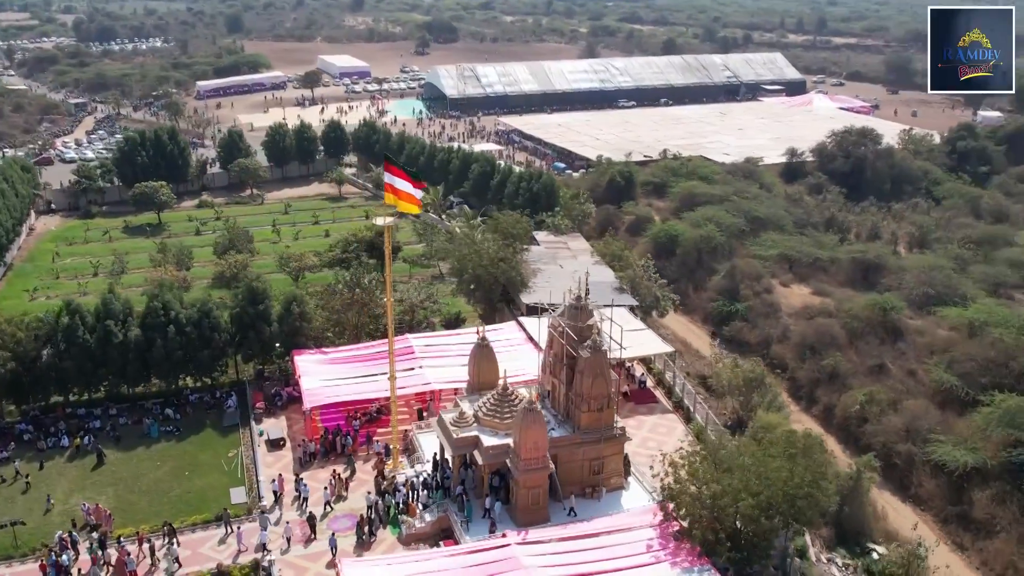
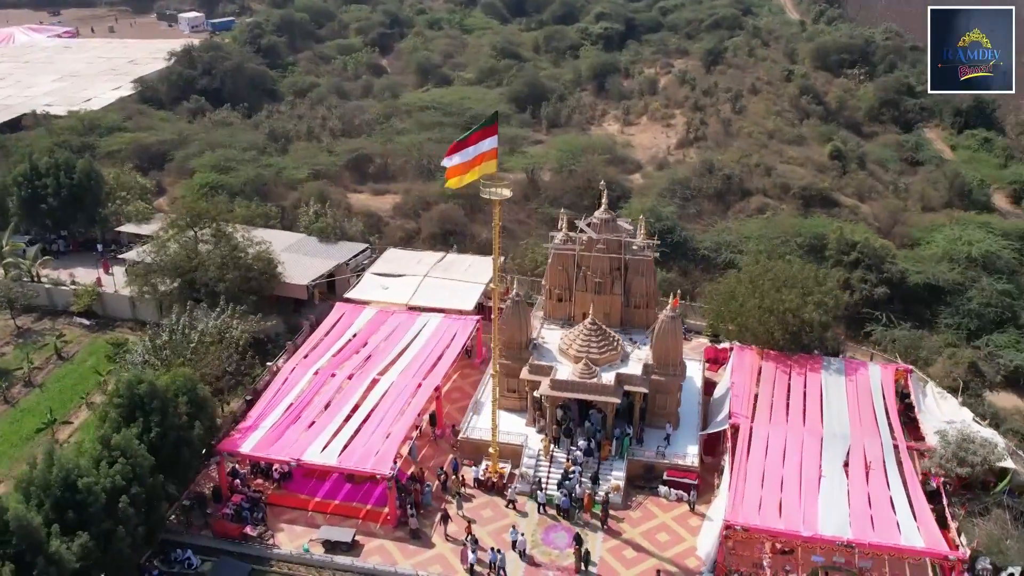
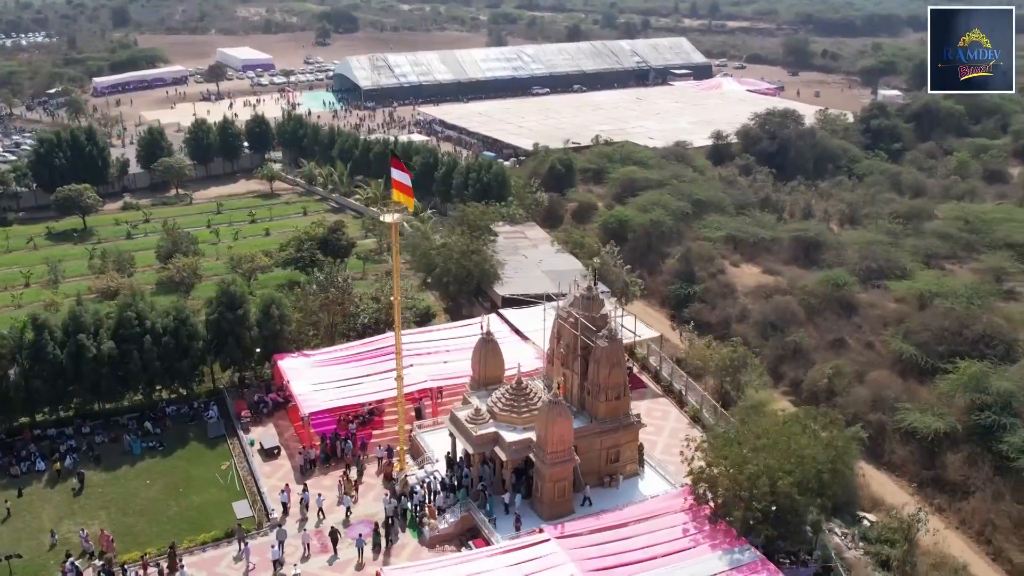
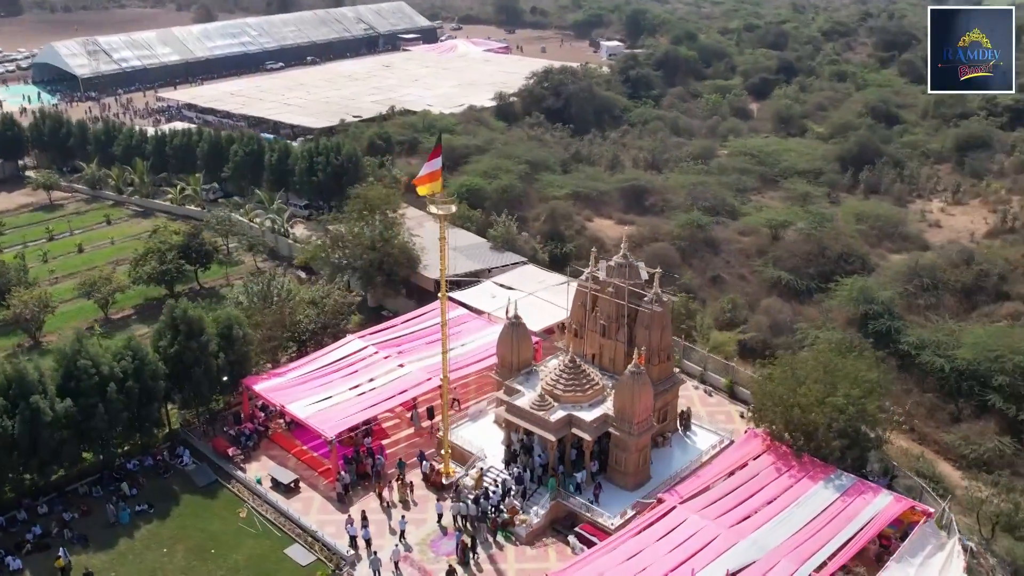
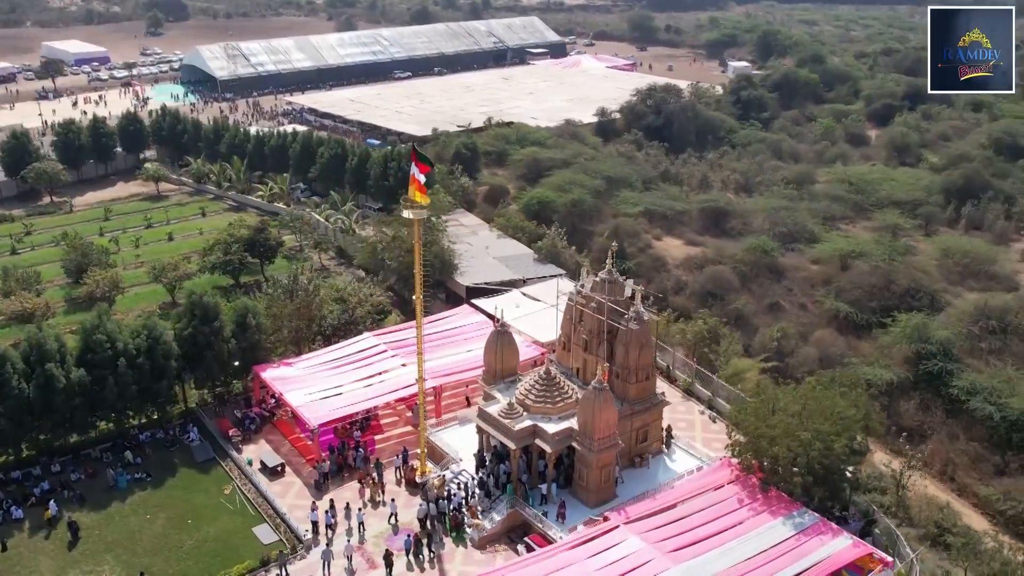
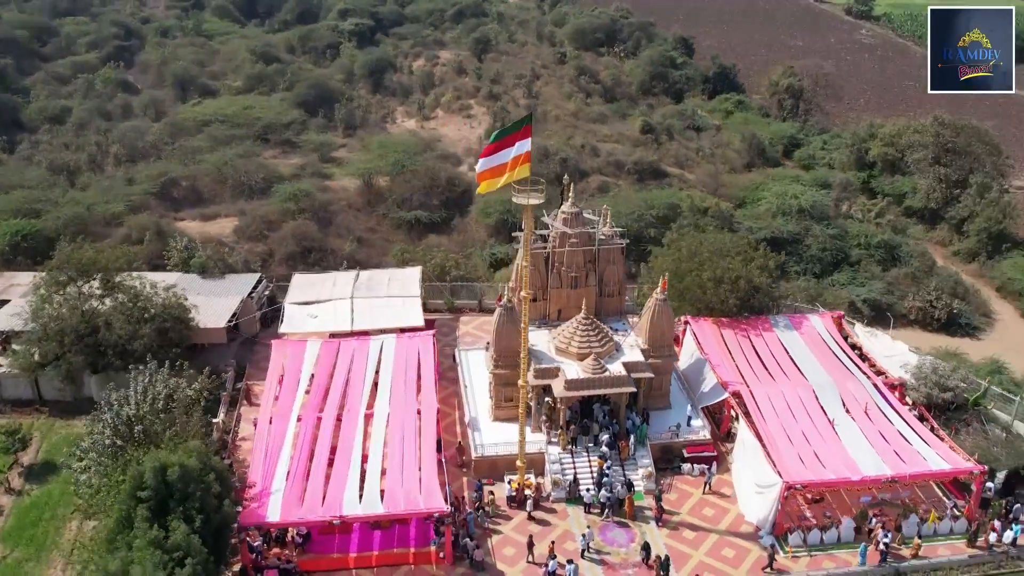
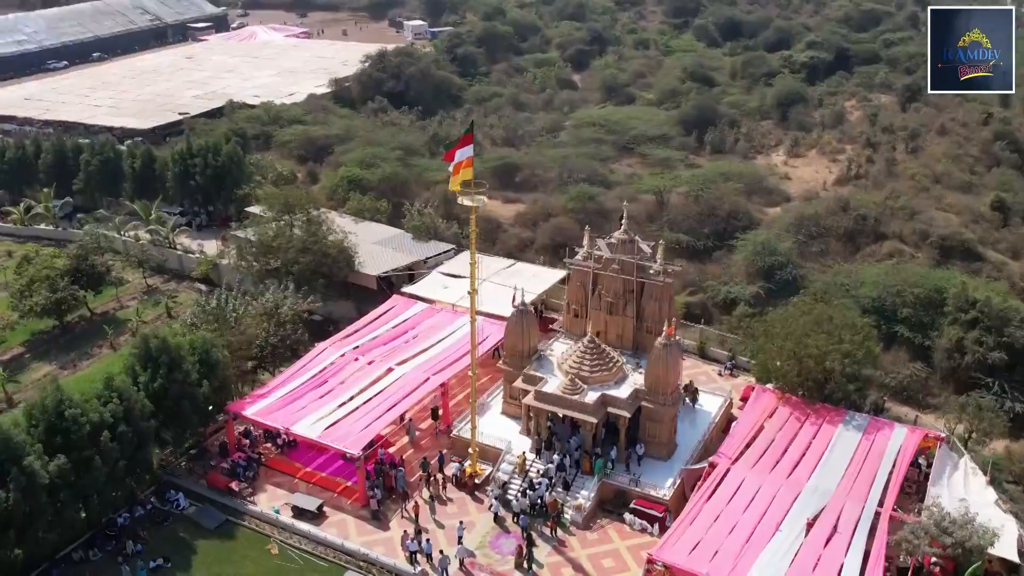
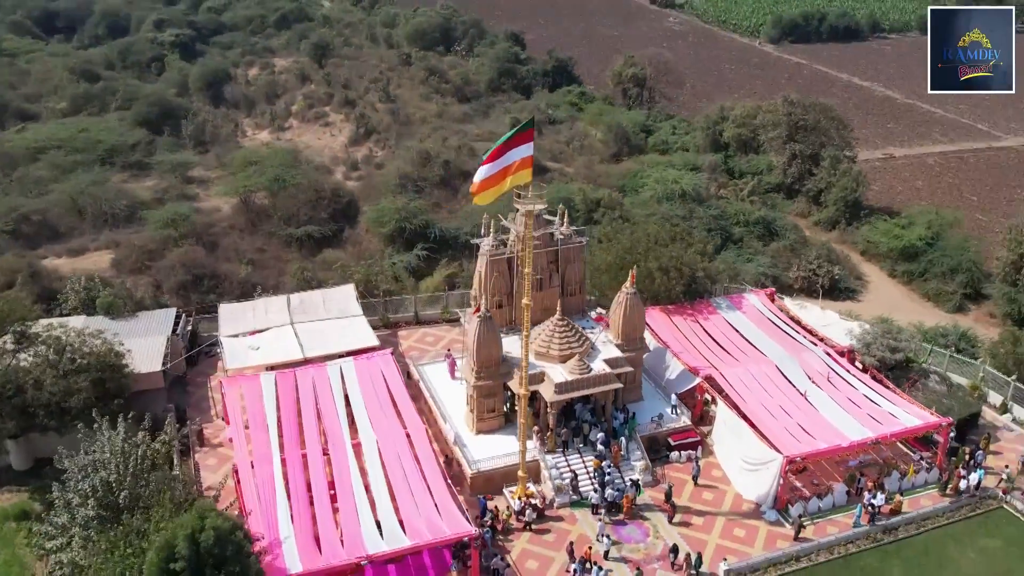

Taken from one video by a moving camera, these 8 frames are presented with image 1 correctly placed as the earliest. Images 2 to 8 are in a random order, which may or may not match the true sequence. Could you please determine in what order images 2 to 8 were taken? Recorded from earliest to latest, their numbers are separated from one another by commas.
3, 5, 4, 7, 2, 6, 8
